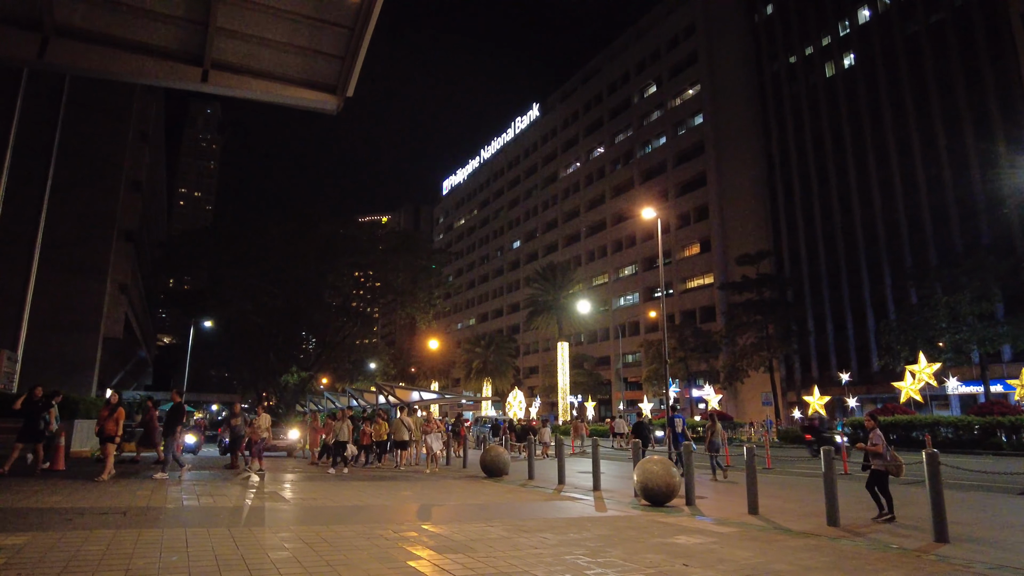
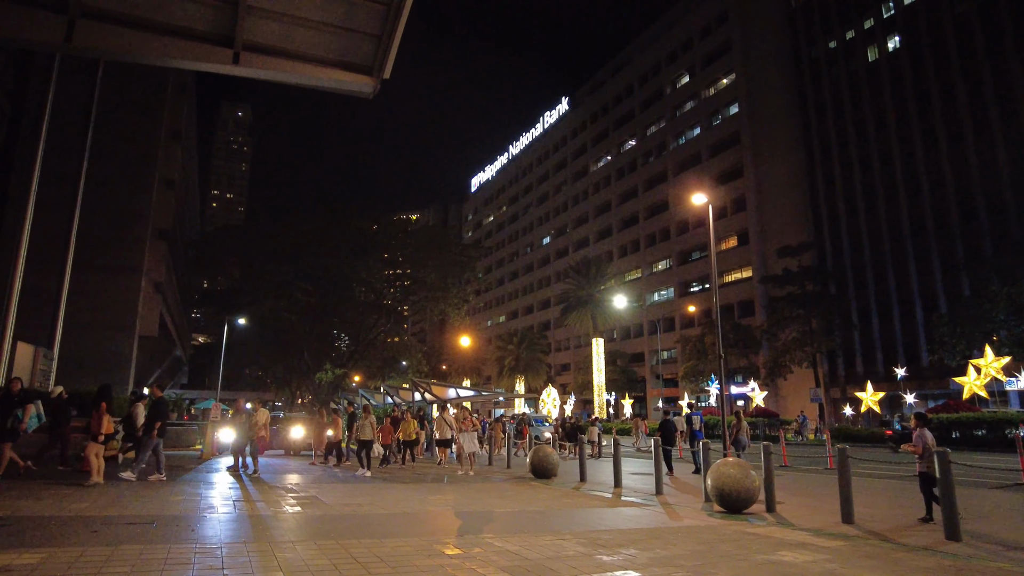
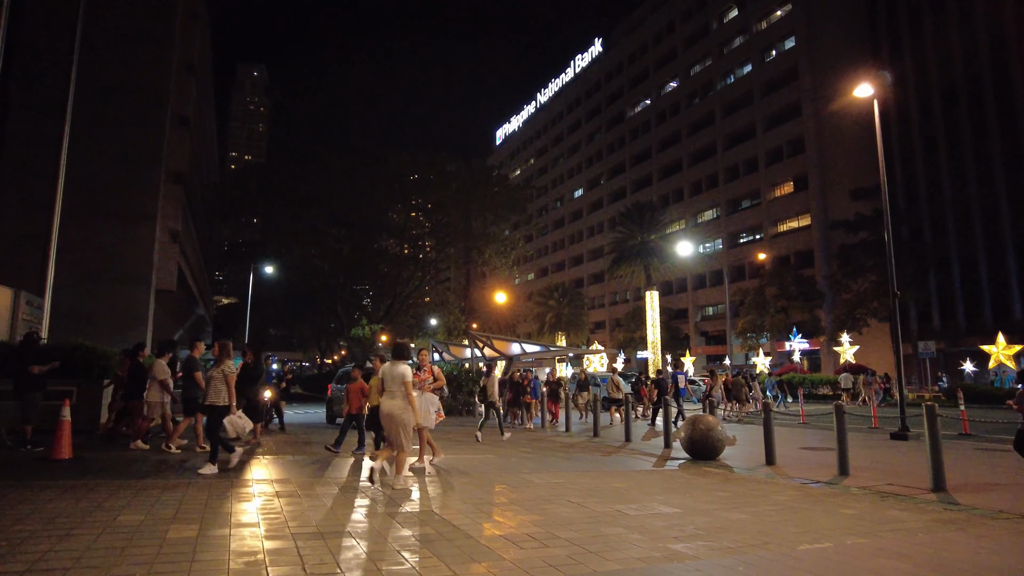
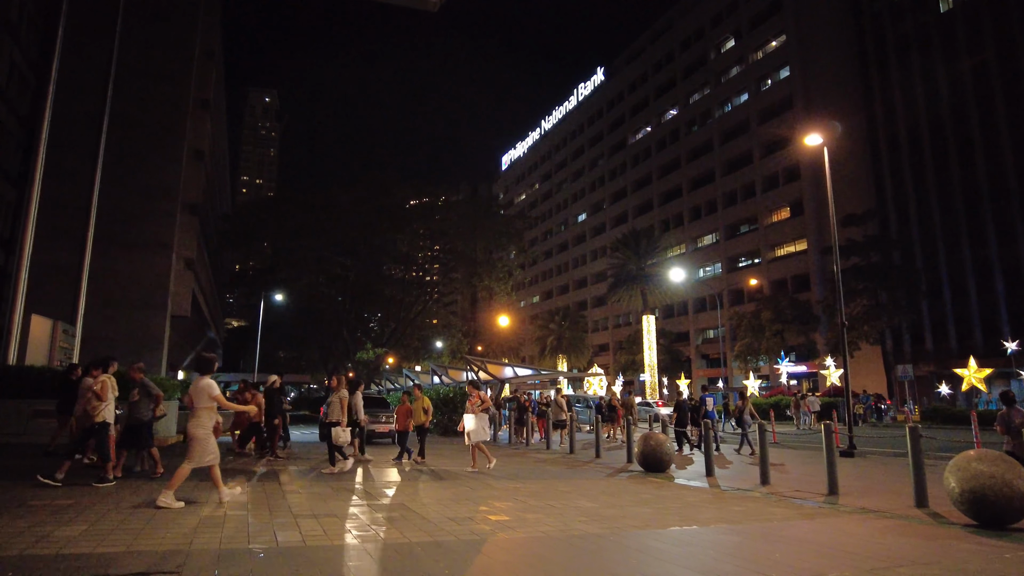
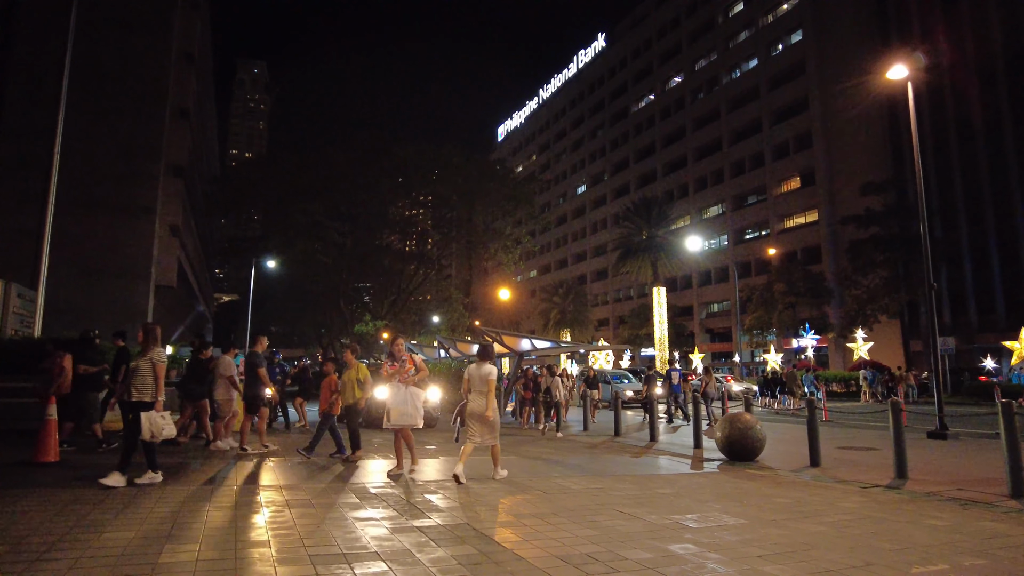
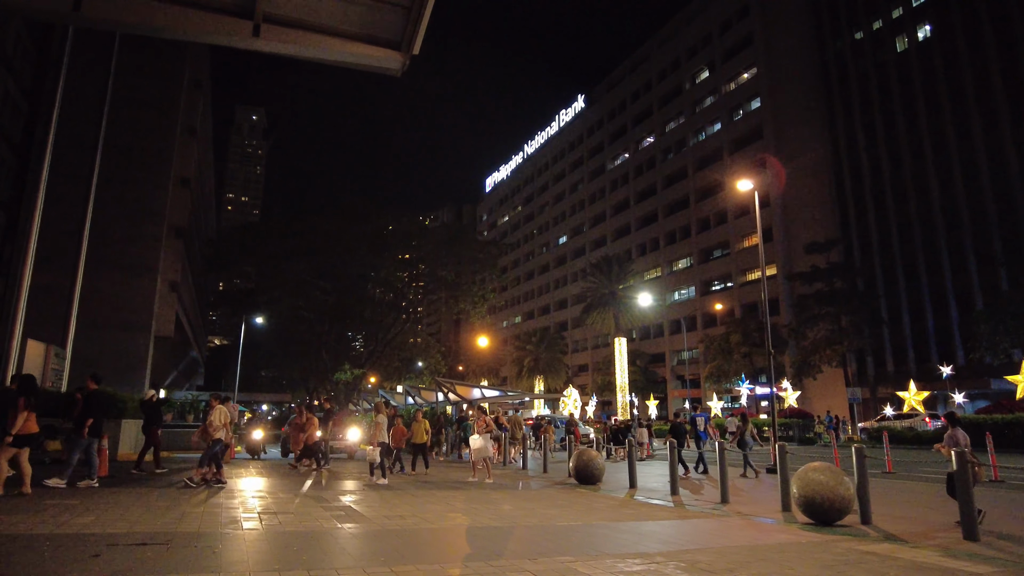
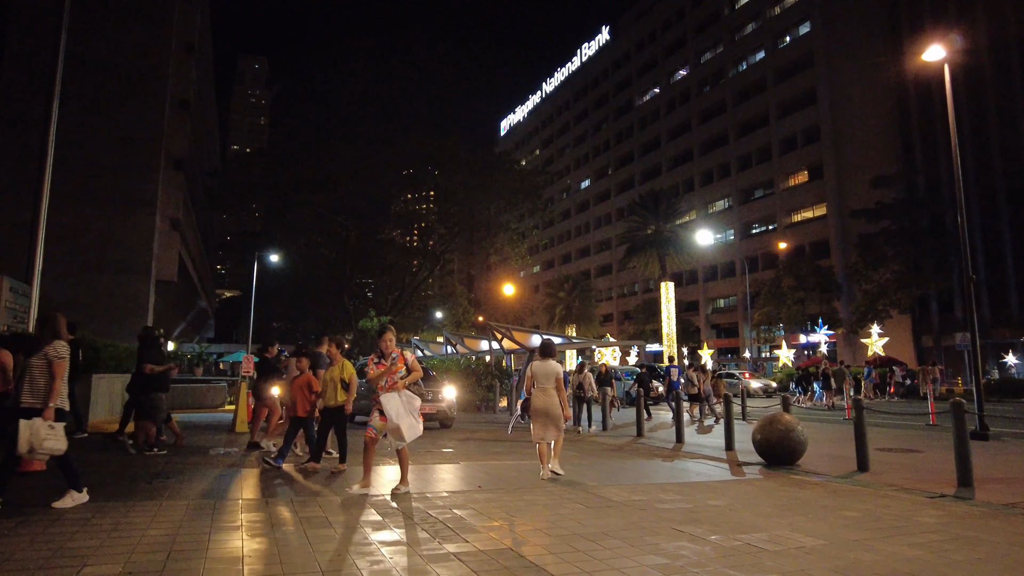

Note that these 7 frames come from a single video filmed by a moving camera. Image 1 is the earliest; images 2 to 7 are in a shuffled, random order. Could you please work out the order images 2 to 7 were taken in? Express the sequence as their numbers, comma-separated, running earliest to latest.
2, 6, 4, 3, 5, 7
